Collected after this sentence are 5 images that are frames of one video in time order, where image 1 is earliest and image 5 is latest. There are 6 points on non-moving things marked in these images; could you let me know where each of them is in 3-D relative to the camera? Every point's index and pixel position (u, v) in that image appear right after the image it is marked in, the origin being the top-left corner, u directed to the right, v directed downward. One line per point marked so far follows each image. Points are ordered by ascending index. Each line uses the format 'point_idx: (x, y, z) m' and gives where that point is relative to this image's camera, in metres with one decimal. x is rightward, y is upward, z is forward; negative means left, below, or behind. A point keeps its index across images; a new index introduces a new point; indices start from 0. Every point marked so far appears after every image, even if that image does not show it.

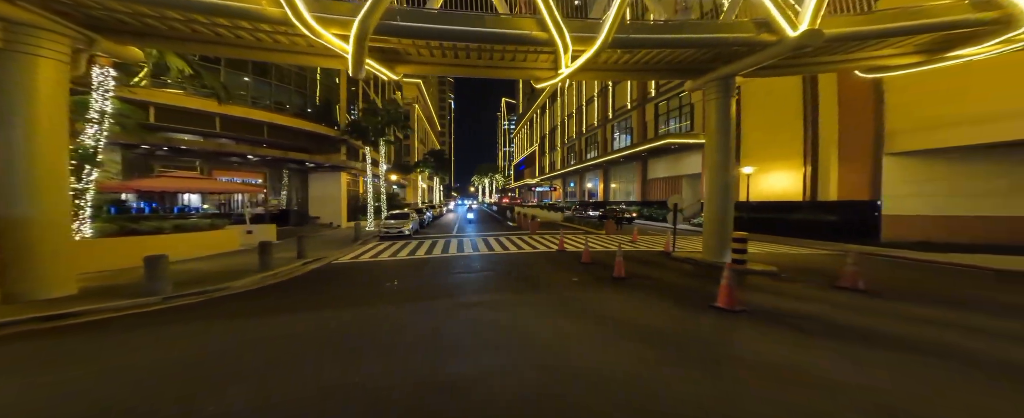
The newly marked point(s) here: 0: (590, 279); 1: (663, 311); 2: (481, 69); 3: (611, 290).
0: (+3.4, -2.8, +11.9) m
1: (+4.3, -2.8, +7.9) m
2: (-1.4, +8.1, +16.7) m
3: (+3.8, -2.8, +10.6) m
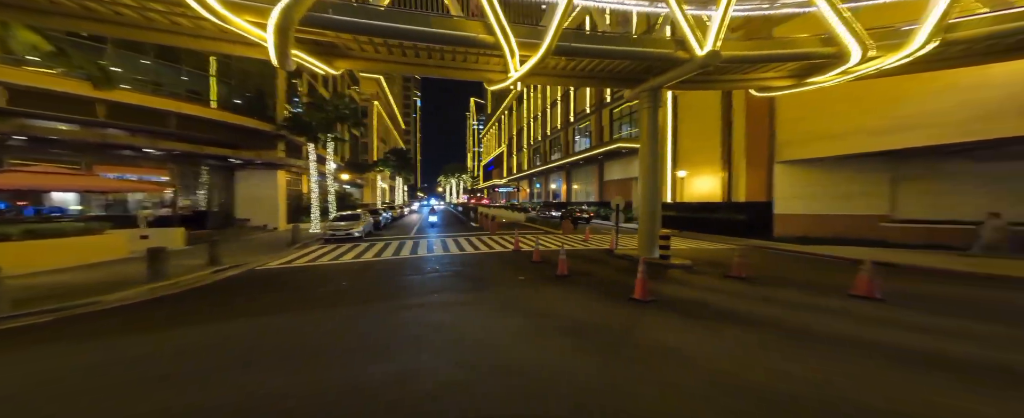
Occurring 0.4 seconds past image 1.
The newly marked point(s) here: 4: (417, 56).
0: (+0.8, -2.8, +12.4) m
1: (+2.2, -2.8, +8.6) m
2: (-4.6, +8.0, +16.5) m
3: (+1.3, -2.9, +11.1) m
4: (-5.0, +7.9, +15.1) m
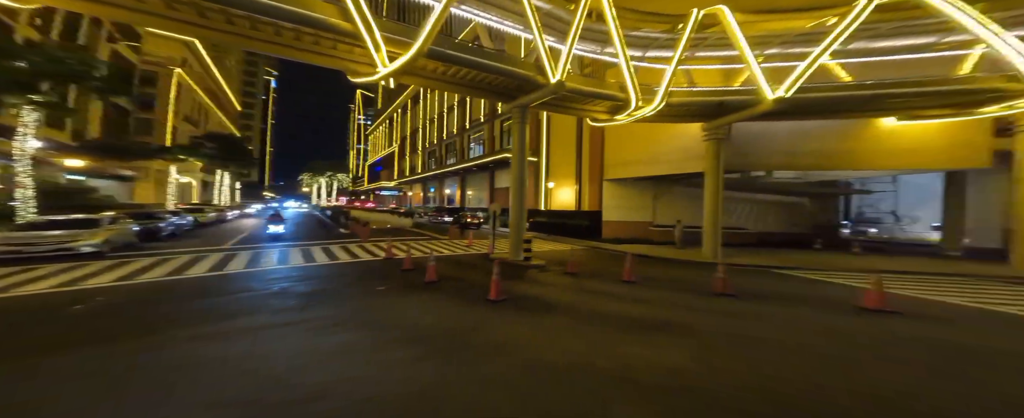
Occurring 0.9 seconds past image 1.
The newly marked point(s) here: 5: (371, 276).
0: (-5.0, -3.0, +11.5) m
1: (-2.3, -3.0, +8.5) m
2: (-11.5, +7.8, +13.5) m
3: (-4.1, -3.1, +10.5) m
4: (-11.4, +7.7, +12.1) m
5: (-6.5, -3.1, +12.9) m
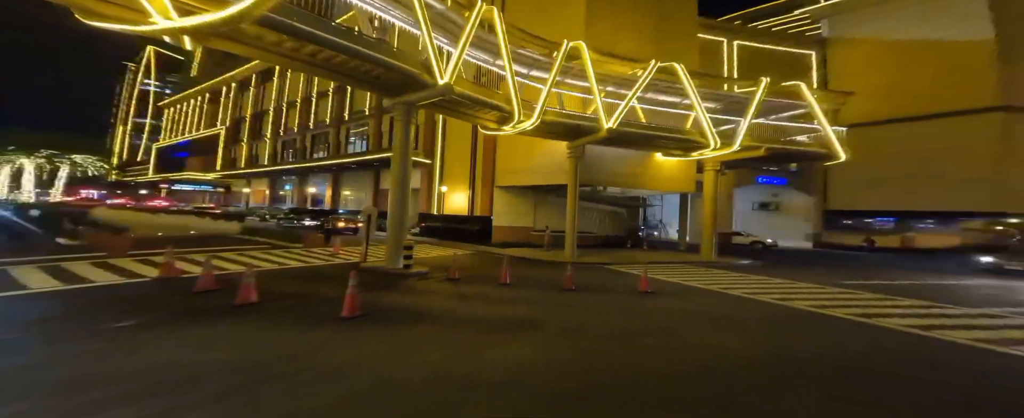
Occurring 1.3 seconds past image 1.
0: (-9.1, -3.1, +8.9) m
1: (-5.5, -3.0, +7.0) m
2: (-15.6, +7.9, +8.7) m
3: (-7.9, -3.1, +8.3) m
4: (-15.0, +7.9, +7.5) m
5: (-11.0, -3.1, +9.7) m
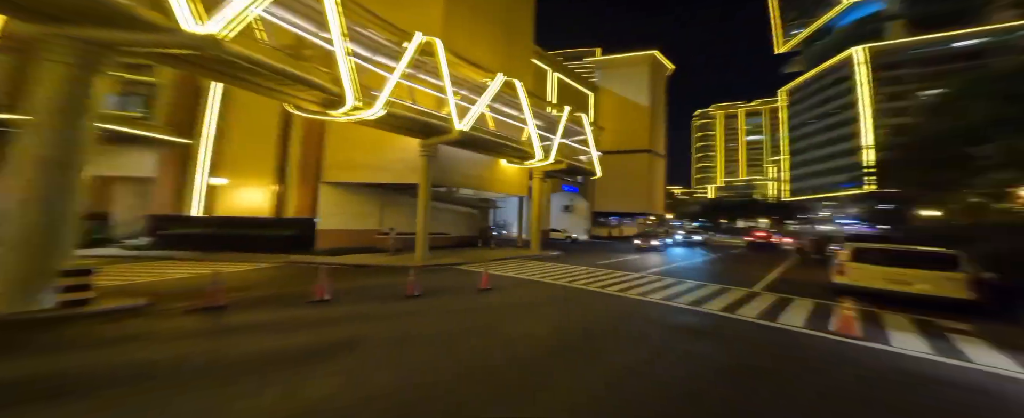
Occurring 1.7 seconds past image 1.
0: (-12.3, -2.9, +3.5) m
1: (-8.3, -2.9, +3.5) m
2: (-17.9, +8.2, +0.4) m
3: (-11.0, -3.0, +3.6) m
4: (-16.8, +8.1, -0.4) m
5: (-14.3, -2.9, +3.3) m
